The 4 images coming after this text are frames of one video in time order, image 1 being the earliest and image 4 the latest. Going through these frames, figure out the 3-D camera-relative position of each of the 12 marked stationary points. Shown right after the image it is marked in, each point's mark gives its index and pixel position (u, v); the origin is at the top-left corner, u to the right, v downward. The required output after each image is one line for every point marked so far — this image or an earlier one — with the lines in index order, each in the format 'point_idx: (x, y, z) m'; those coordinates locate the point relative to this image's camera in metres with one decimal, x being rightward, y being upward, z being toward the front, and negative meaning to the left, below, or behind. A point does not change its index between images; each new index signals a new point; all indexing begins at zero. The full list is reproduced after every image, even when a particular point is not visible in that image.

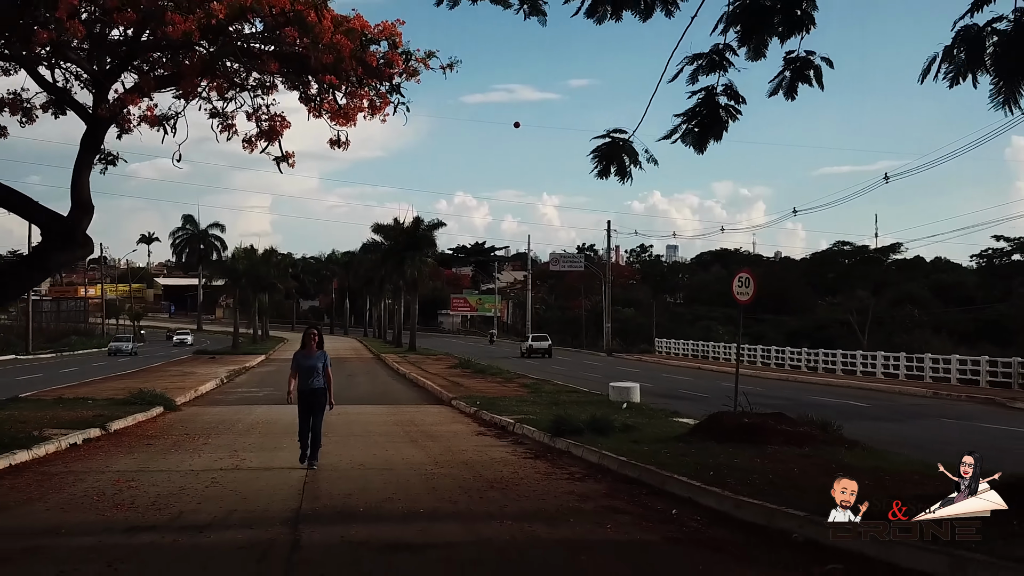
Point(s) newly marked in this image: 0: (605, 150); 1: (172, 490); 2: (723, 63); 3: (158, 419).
0: (+1.0, +1.4, +8.4) m
1: (-3.1, -1.9, +7.7) m
2: (+2.0, +2.1, +7.9) m
3: (-6.8, -2.5, +16.0) m
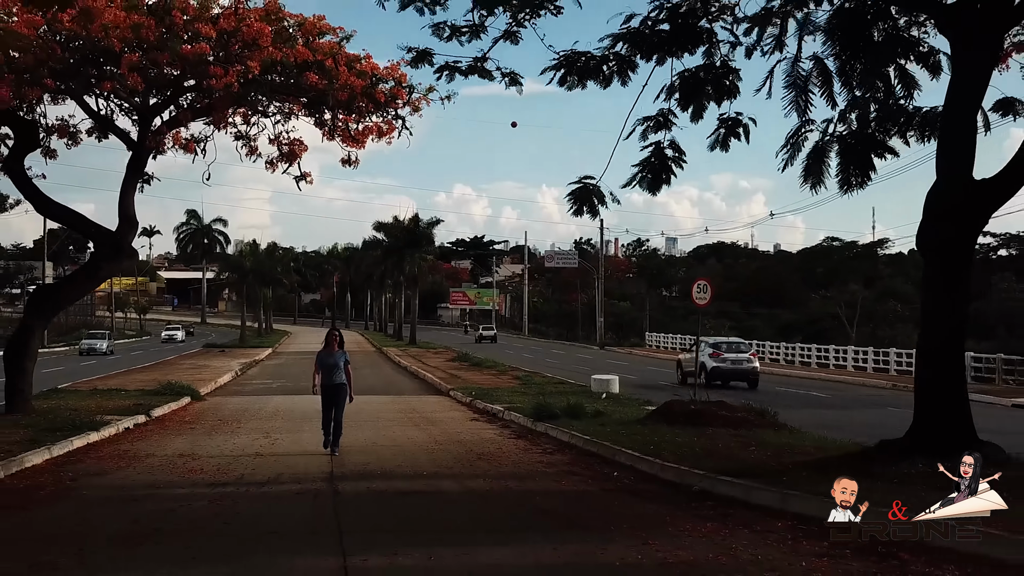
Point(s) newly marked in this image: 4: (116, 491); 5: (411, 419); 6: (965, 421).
0: (+0.8, +1.2, +10.4) m
1: (-3.3, -2.0, +9.7) m
2: (+1.8, +2.0, +9.9) m
3: (-7.0, -2.6, +18.1) m
4: (-3.6, -1.9, +7.6) m
5: (-1.8, -2.3, +14.6) m
6: (+4.0, -1.2, +7.5) m
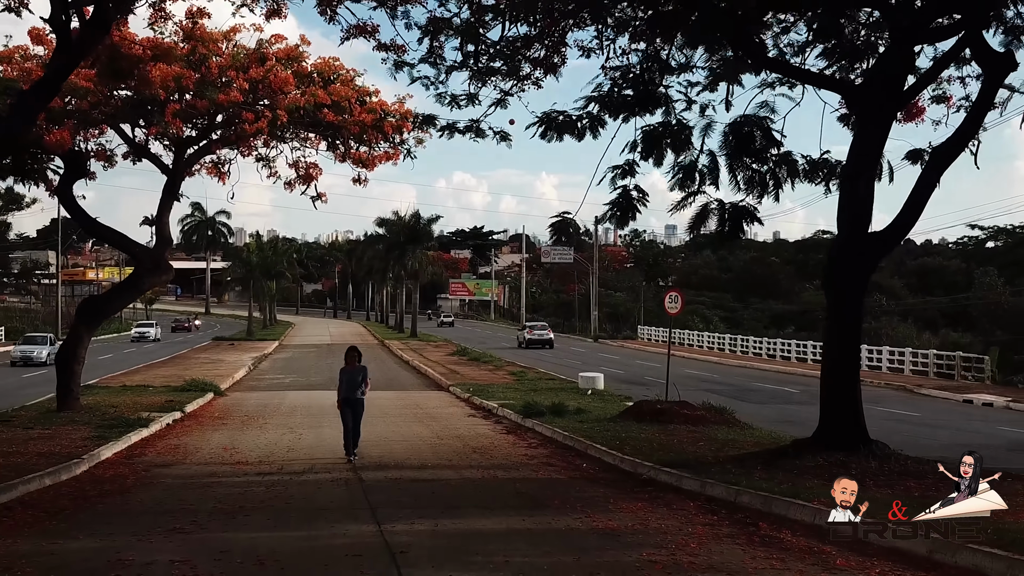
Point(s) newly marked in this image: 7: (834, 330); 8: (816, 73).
0: (+0.7, +0.9, +12.3) m
1: (-3.5, -2.3, +11.7) m
2: (+1.7, +1.6, +11.8) m
3: (-7.1, -2.8, +20.0) m
4: (-3.7, -2.2, +9.6) m
5: (-1.9, -2.5, +16.6) m
6: (+3.9, -1.5, +9.4) m
7: (+3.7, -0.5, +9.7) m
8: (+3.7, +2.6, +10.2) m
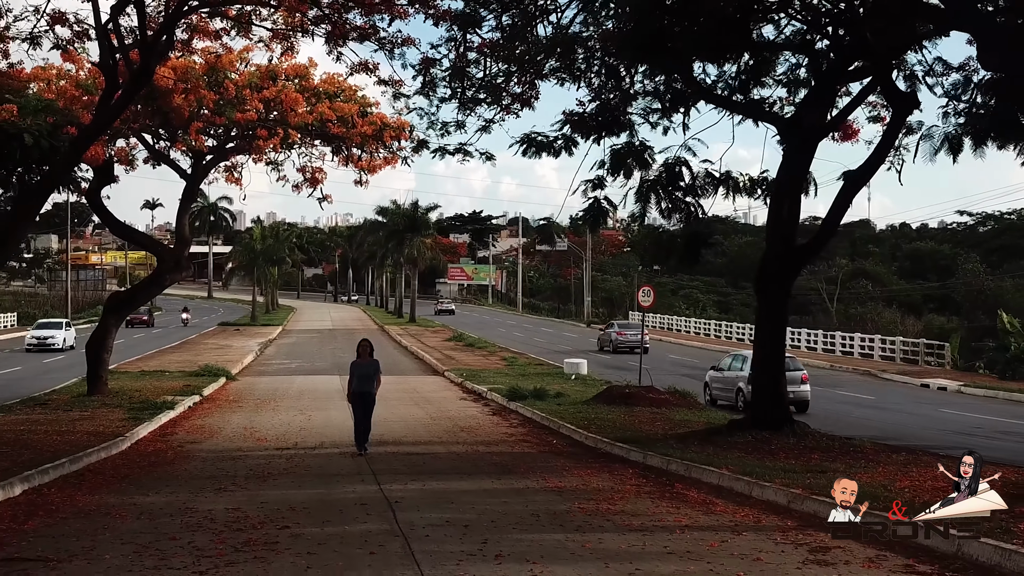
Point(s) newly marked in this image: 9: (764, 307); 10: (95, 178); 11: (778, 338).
0: (+0.4, +0.9, +14.0) m
1: (-3.7, -2.3, +13.4) m
2: (+1.4, +1.6, +13.4) m
3: (-7.4, -2.6, +21.8) m
4: (-4.0, -2.2, +11.3) m
5: (-2.2, -2.4, +18.4) m
6: (+3.6, -1.6, +11.2) m
7: (+3.5, -0.5, +11.4) m
8: (+3.5, +2.6, +11.9) m
9: (+3.5, -0.2, +11.4) m
10: (-8.6, +2.3, +17.3) m
11: (+3.6, -0.7, +11.3) m
